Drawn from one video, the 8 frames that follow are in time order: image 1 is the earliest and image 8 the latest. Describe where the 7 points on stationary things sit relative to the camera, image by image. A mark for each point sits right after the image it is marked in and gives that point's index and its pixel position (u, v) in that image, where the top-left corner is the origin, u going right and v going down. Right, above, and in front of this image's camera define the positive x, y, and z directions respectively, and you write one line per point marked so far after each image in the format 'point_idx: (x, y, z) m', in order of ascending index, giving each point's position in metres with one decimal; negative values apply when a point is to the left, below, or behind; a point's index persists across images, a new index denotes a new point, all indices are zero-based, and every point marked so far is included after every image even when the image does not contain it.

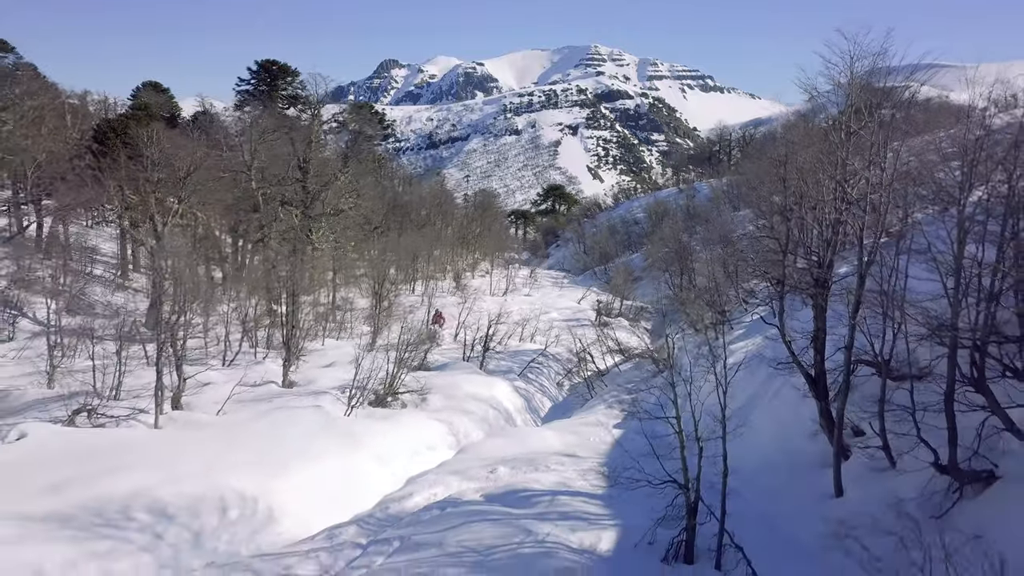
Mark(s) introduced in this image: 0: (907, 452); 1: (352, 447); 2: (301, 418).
0: (+4.9, -2.0, +10.5) m
1: (-2.9, -2.8, +15.4) m
2: (-3.9, -2.5, +16.0) m
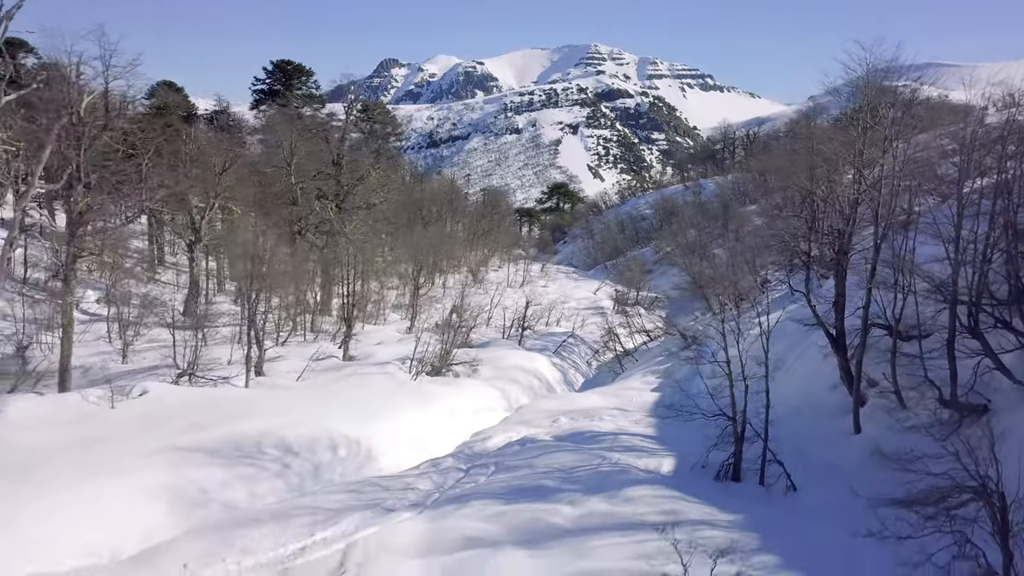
0: (+5.9, -1.6, +12.6) m
1: (-1.8, -2.4, +17.5) m
2: (-2.8, -2.0, +18.1) m
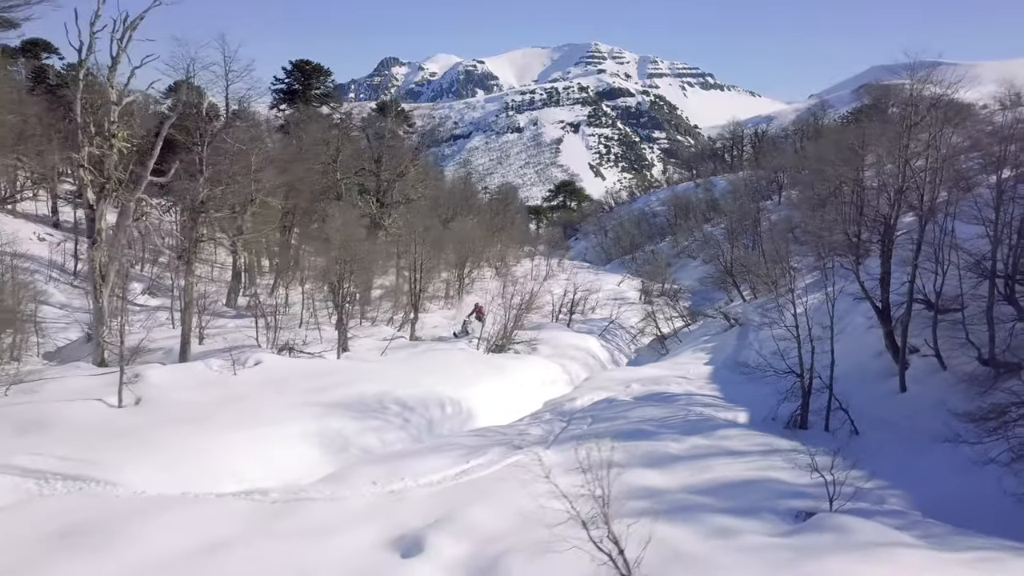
0: (+7.5, -1.2, +14.5) m
1: (-0.2, -1.9, +19.4) m
2: (-1.2, -1.6, +20.0) m
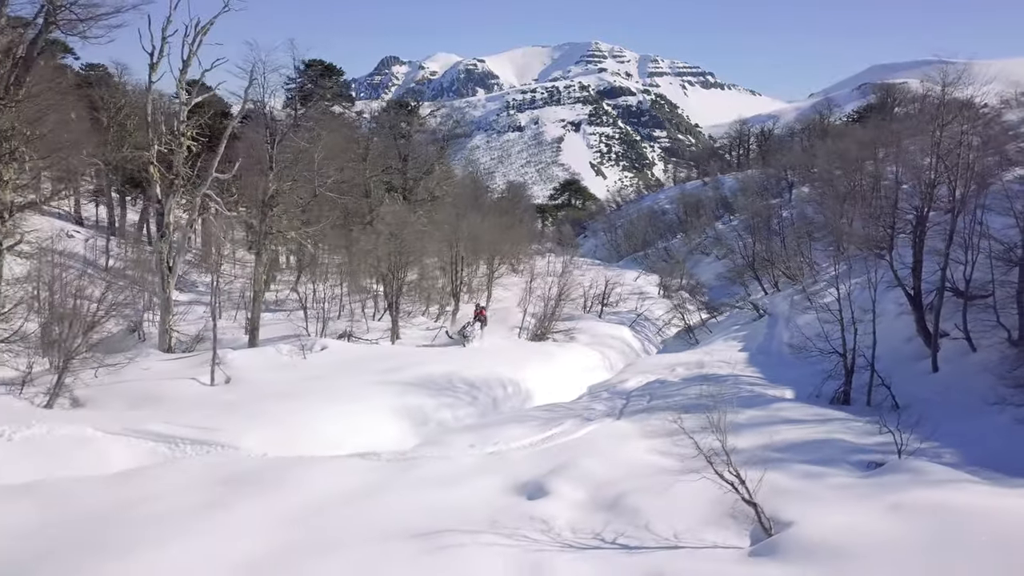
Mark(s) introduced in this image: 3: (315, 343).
0: (+8.7, -0.9, +15.6) m
1: (+0.9, -1.7, +20.5) m
2: (-0.1, -1.4, +21.1) m
3: (-4.5, -1.3, +19.4) m
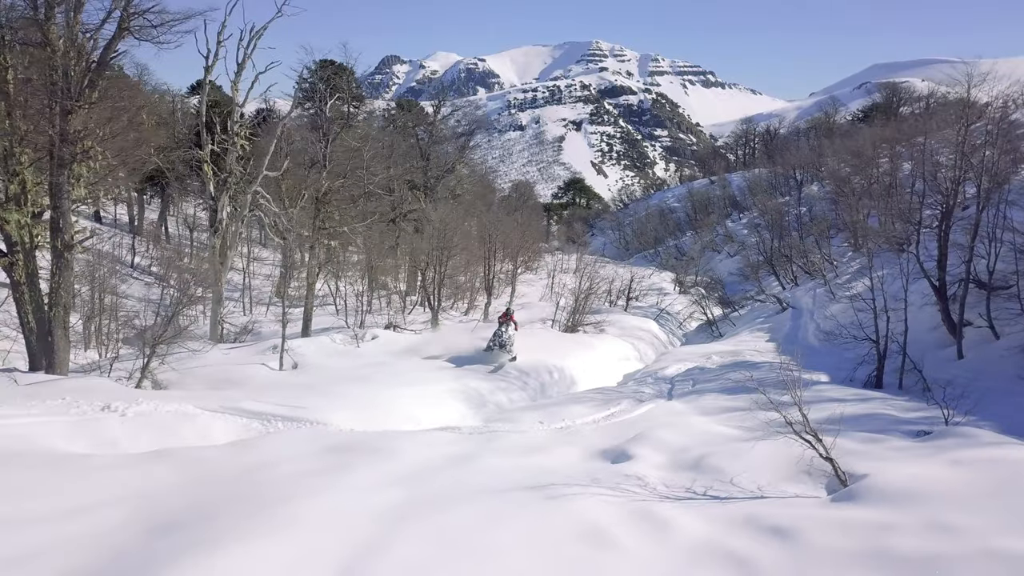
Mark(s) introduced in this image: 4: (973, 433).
0: (+9.6, -0.7, +16.5) m
1: (+1.9, -1.5, +21.5) m
2: (+0.9, -1.2, +22.0) m
3: (-3.5, -1.1, +20.3) m
4: (+5.0, -1.6, +9.2) m
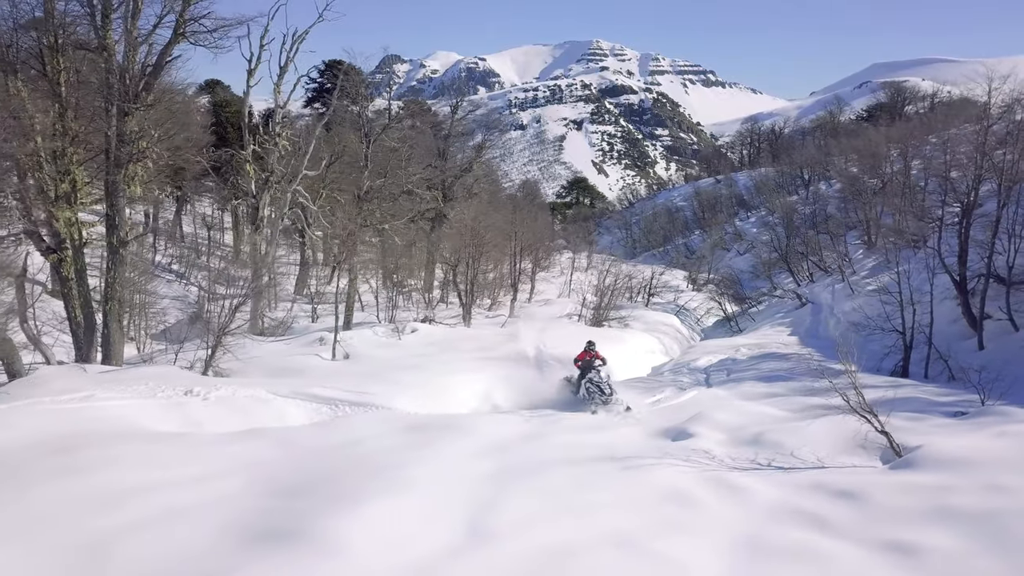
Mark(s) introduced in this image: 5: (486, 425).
0: (+10.5, -0.6, +17.3) m
1: (+2.8, -1.4, +22.2) m
2: (+1.8, -1.1, +22.8) m
3: (-2.7, -1.0, +21.1) m
4: (+5.8, -1.5, +10.0) m
5: (-0.3, -1.8, +11.1) m
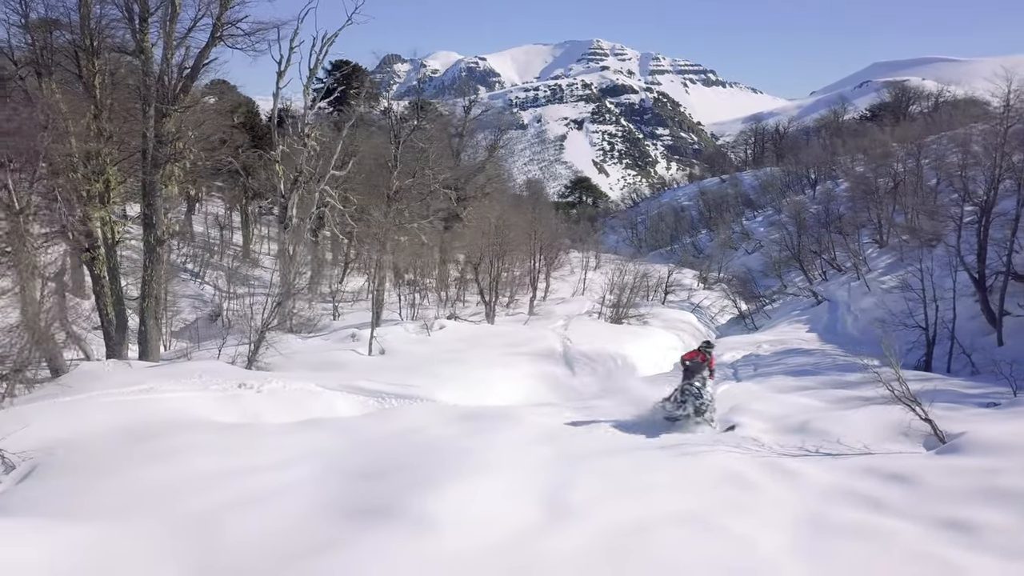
0: (+11.1, -0.6, +17.7) m
1: (+3.4, -1.3, +22.7) m
2: (+2.4, -1.0, +23.2) m
3: (-2.0, -0.9, +21.5) m
4: (+6.5, -1.4, +10.4) m
5: (+0.3, -1.8, +11.6) m
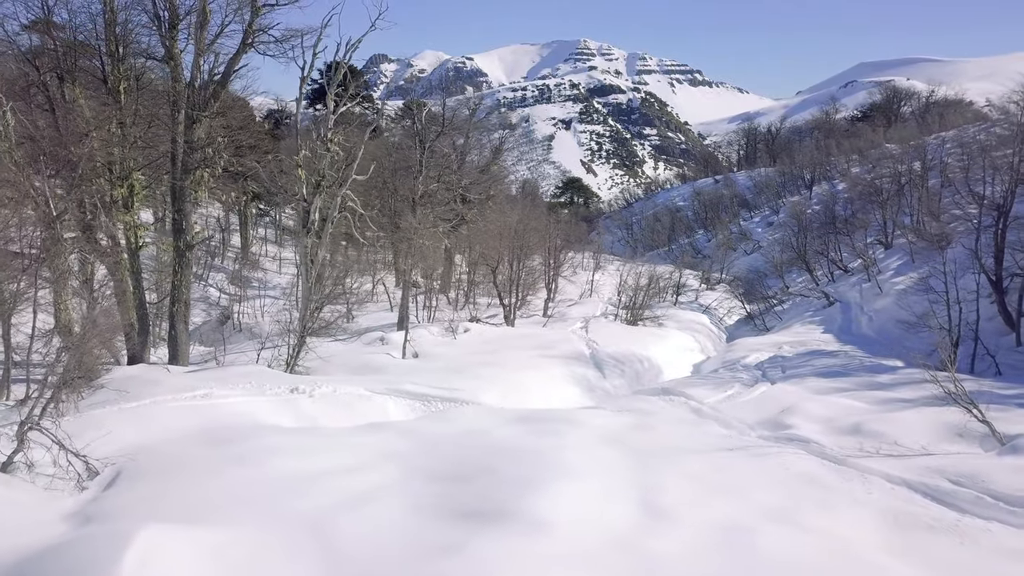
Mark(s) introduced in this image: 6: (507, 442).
0: (+11.8, -0.6, +18.1) m
1: (+4.0, -1.4, +23.0) m
2: (+3.0, -1.1, +23.5) m
3: (-1.4, -1.0, +21.7) m
4: (+7.3, -1.5, +10.7) m
5: (+1.1, -1.8, +11.8) m
6: (-0.1, -1.9, +10.0) m
